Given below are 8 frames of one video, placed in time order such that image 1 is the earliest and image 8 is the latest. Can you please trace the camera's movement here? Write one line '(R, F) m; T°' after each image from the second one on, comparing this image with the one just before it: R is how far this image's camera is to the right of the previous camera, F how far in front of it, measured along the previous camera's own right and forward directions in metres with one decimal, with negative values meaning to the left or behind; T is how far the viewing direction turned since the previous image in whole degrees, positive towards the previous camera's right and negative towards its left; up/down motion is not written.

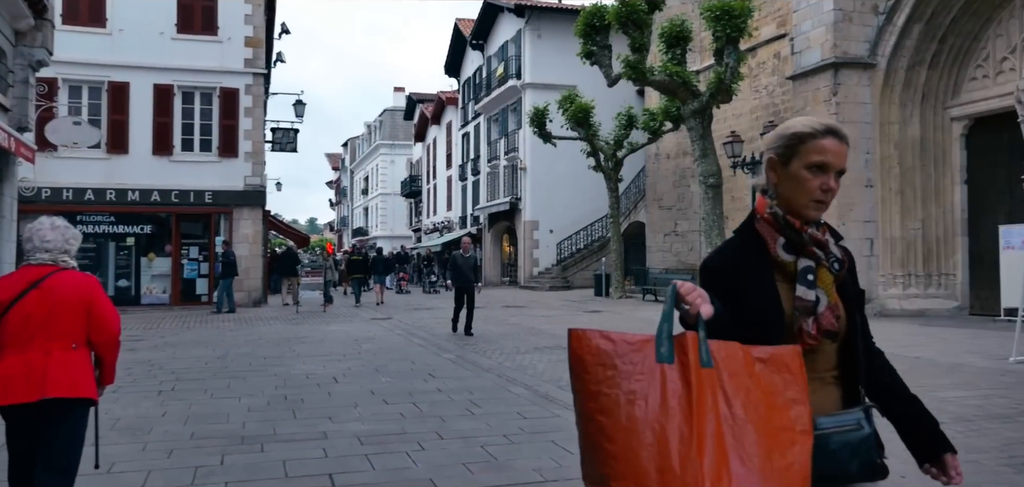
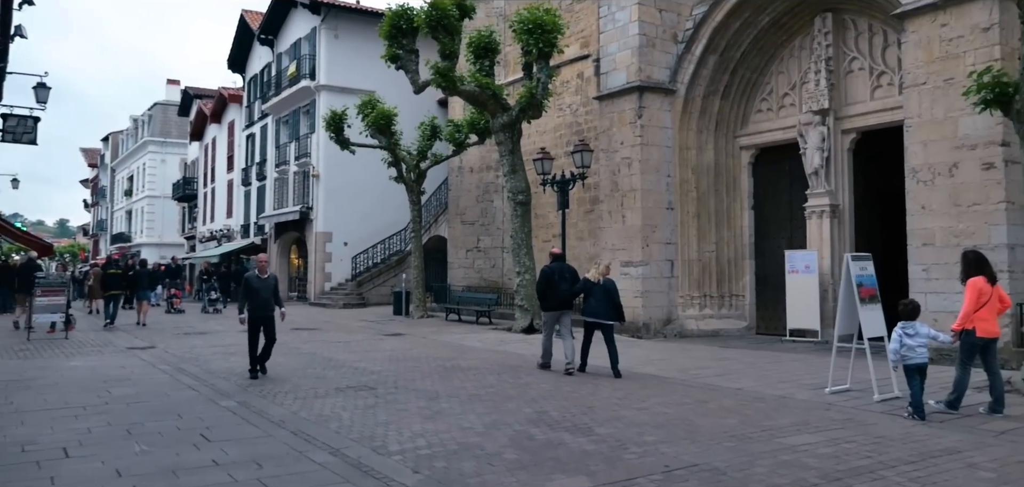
(-0.5, +0.8) m; +16°
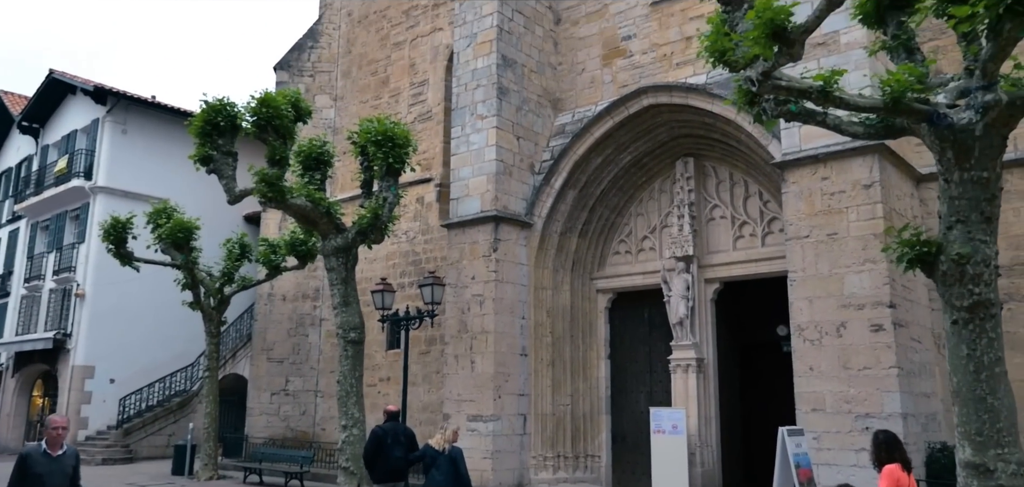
(-0.6, +1.6) m; +15°
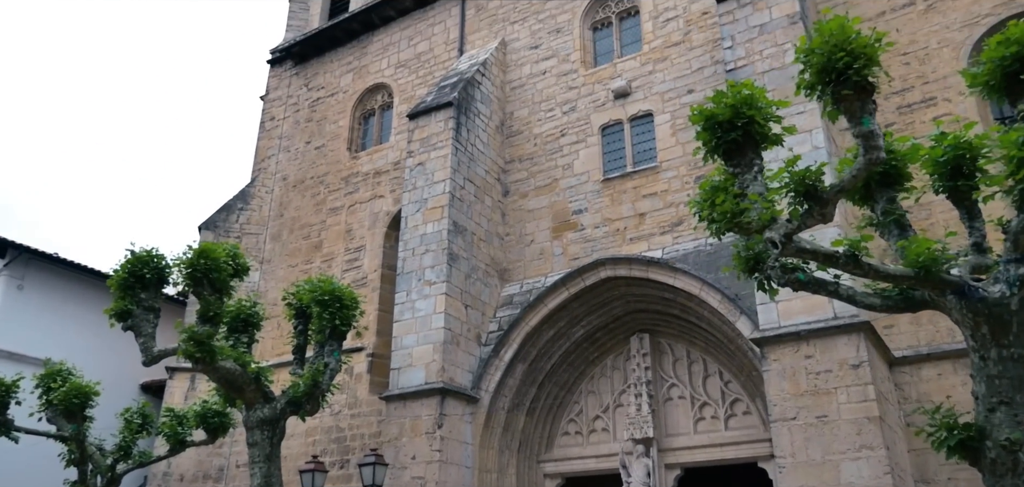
(-0.7, +0.8) m; +7°
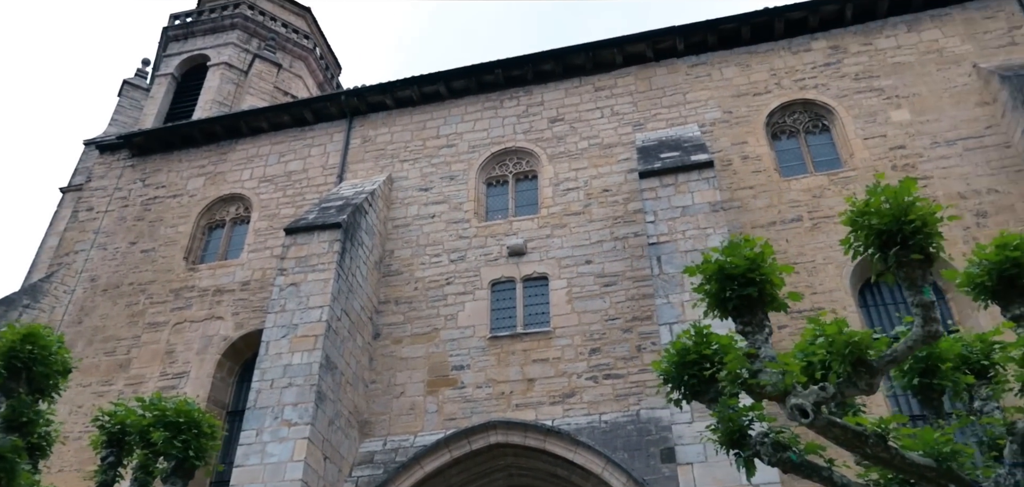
(-1.4, +1.1) m; +15°
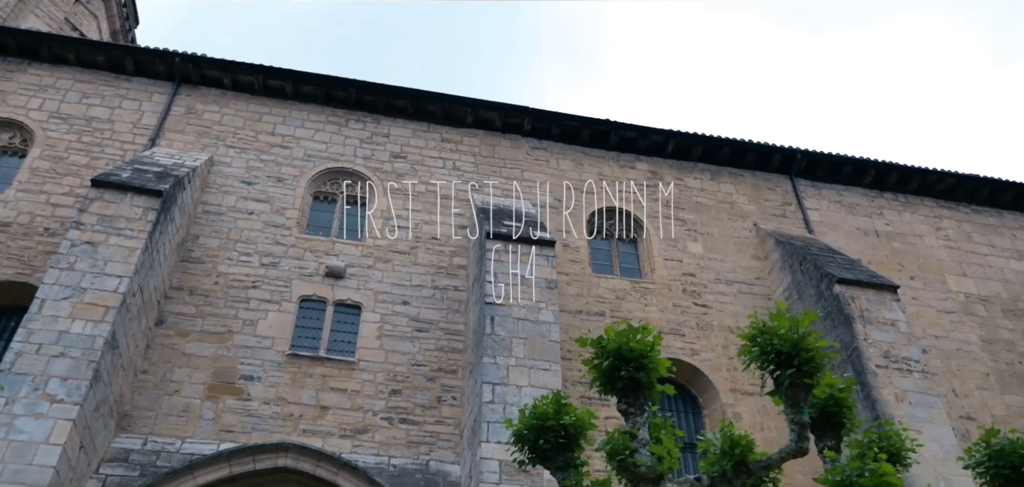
(-1.4, +0.2) m; +19°
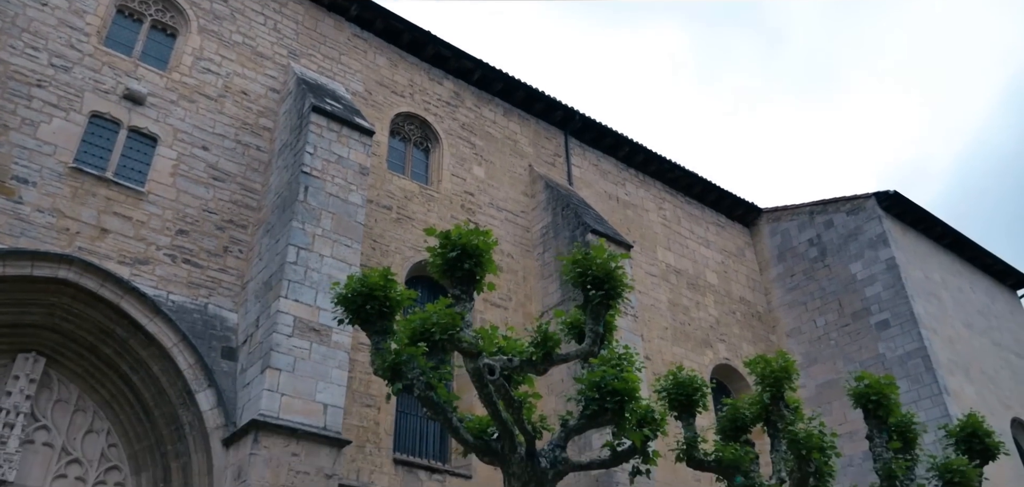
(-1.3, -0.5) m; +21°
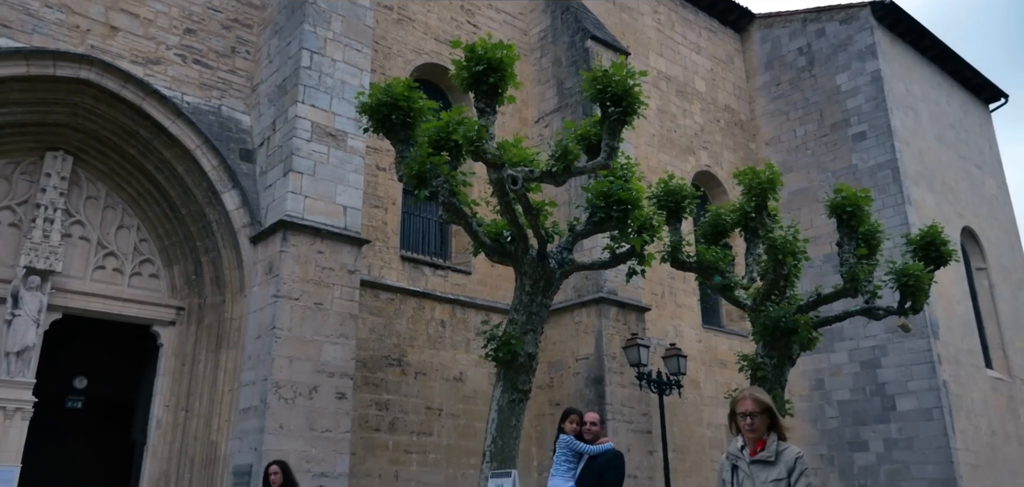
(-0.5, -0.4) m; +2°
